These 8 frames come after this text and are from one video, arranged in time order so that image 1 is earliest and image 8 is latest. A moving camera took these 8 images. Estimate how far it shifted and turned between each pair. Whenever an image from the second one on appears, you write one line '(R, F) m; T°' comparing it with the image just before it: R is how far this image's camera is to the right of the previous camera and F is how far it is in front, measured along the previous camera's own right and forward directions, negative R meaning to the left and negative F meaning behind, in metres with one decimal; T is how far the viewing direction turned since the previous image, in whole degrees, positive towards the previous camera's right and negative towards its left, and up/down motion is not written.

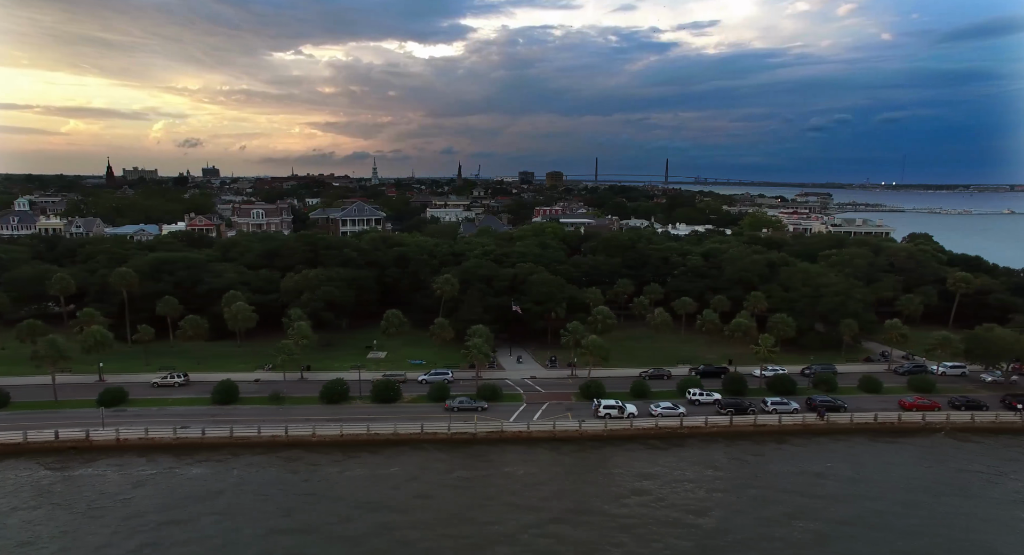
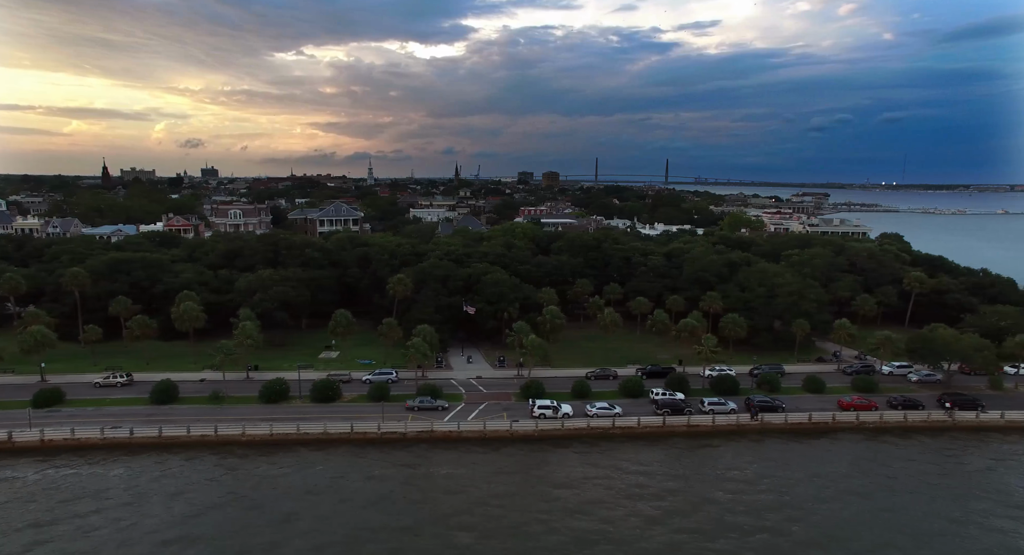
(+4.6, -0.1) m; 0°
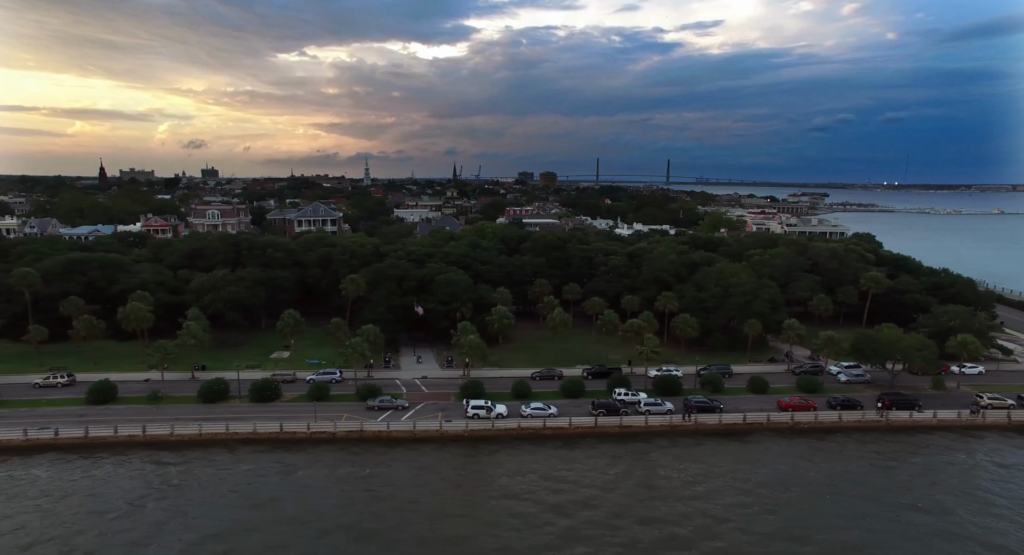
(+4.8, 0.0) m; 0°
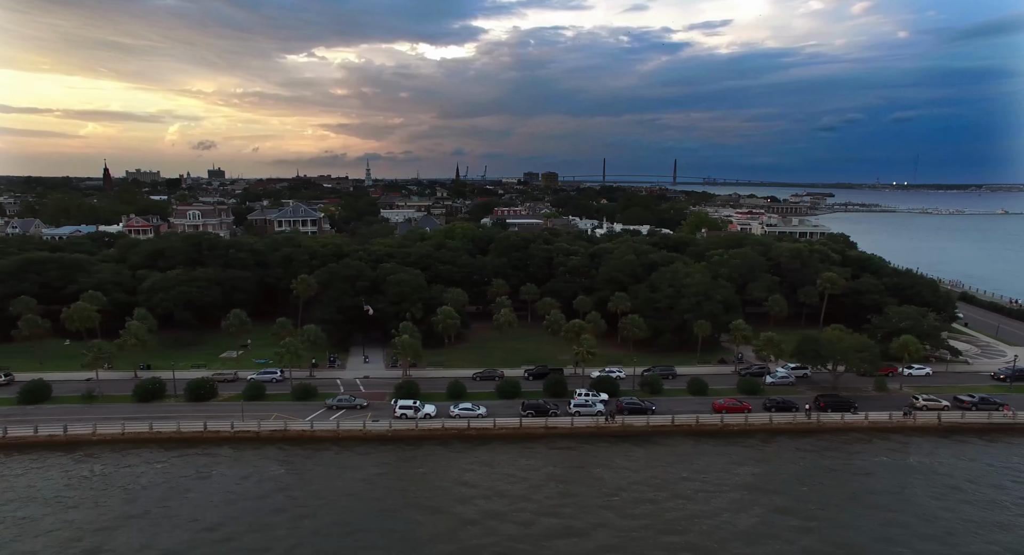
(+5.5, +0.1) m; -1°
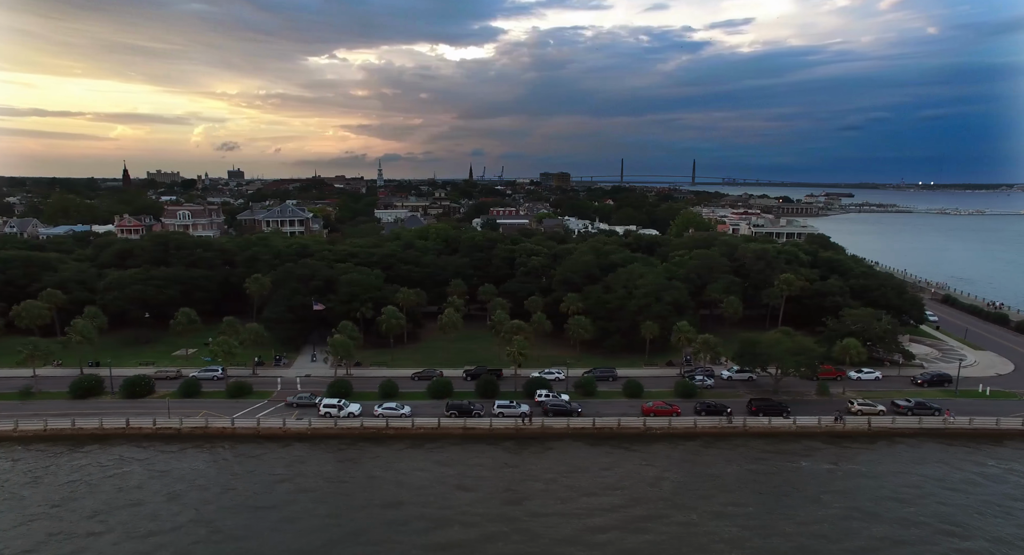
(+6.7, +0.3) m; -2°
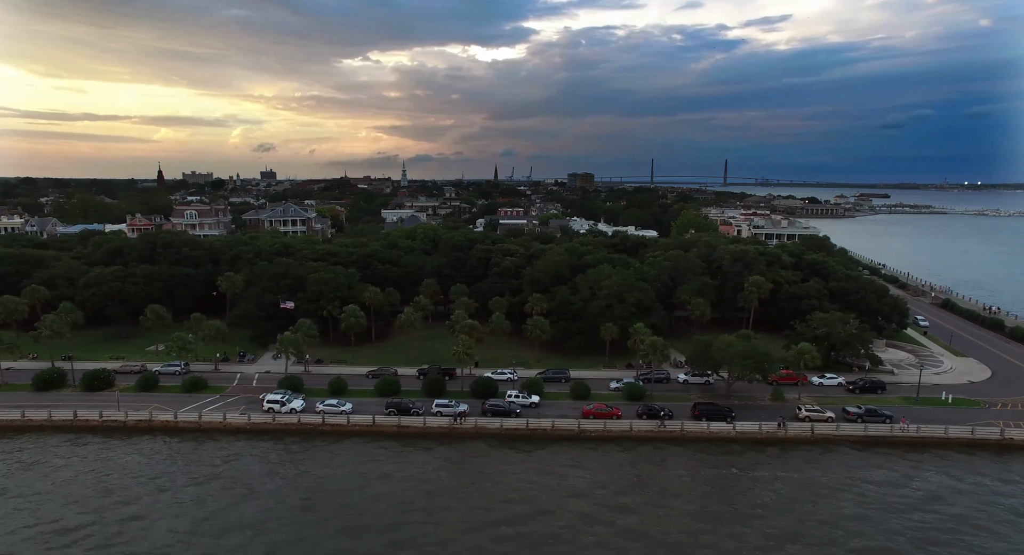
(+6.3, +0.2) m; -3°
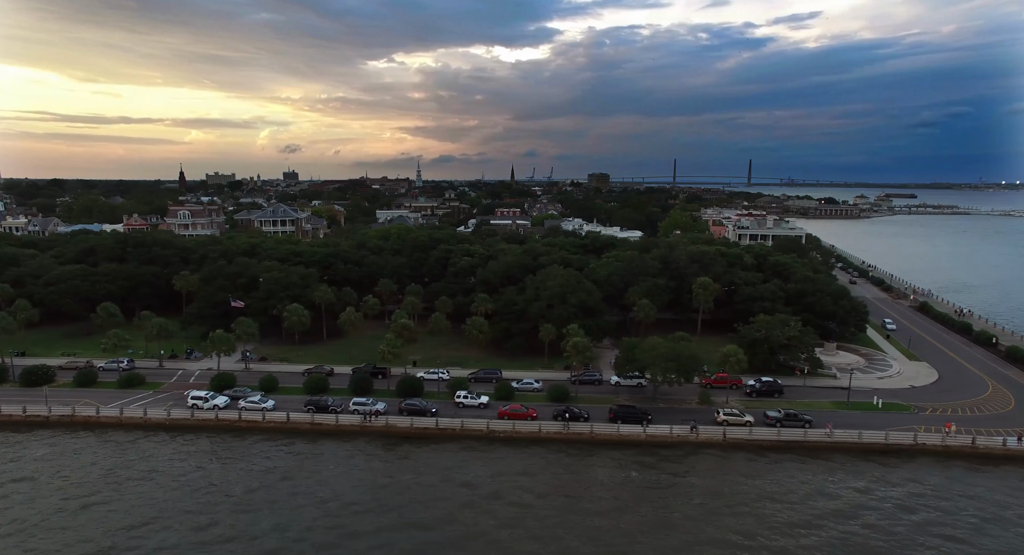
(+7.5, +0.2) m; -2°
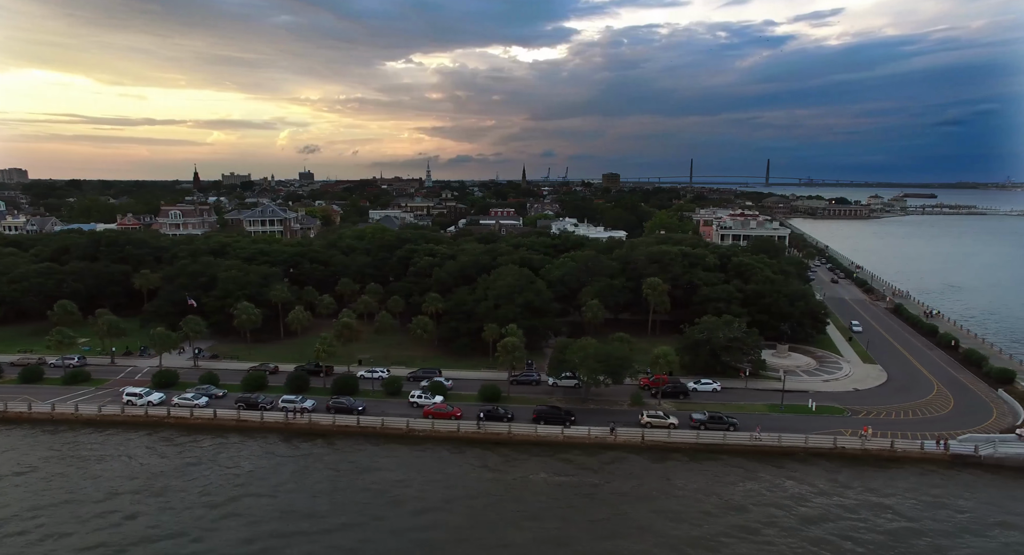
(+6.4, +0.2) m; -2°
